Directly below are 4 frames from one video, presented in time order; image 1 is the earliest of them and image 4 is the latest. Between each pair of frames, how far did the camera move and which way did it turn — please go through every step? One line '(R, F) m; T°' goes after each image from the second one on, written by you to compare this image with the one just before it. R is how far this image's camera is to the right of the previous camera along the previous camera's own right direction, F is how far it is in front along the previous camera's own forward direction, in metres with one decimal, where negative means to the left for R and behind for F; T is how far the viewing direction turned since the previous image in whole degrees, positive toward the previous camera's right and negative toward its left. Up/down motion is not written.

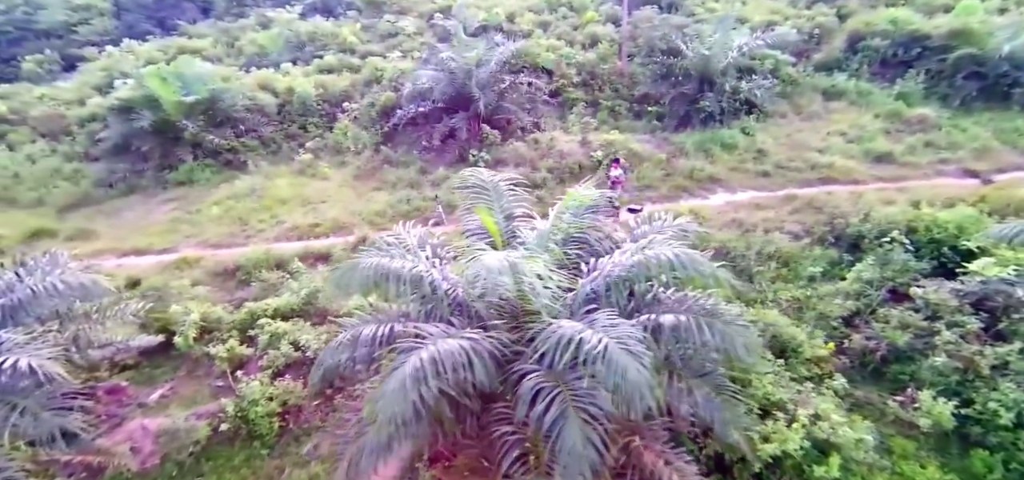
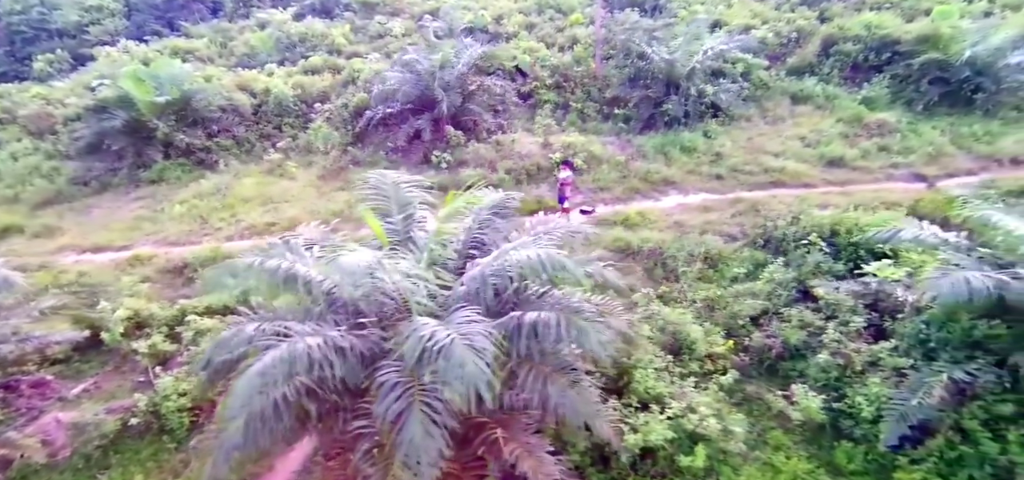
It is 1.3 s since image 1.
(+0.6, -0.1) m; 0°
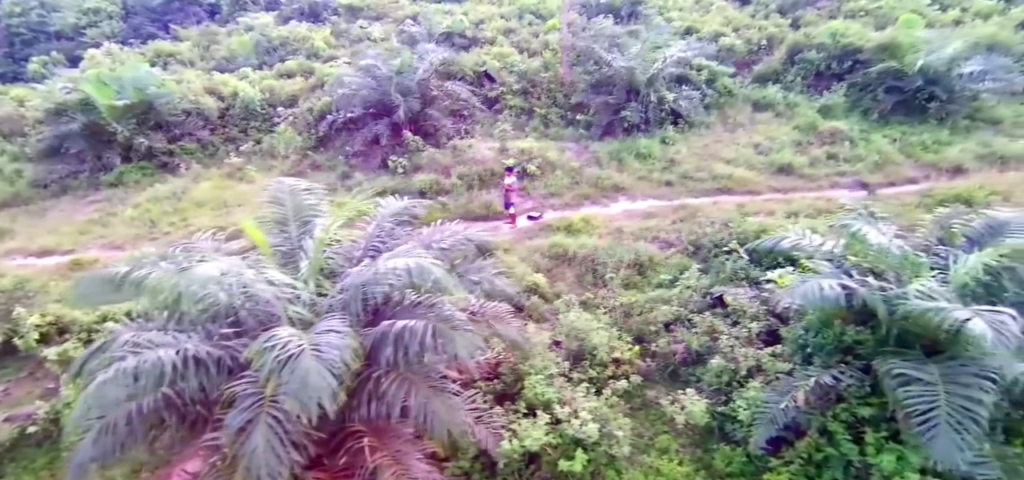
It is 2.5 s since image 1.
(+0.6, -0.1) m; +1°
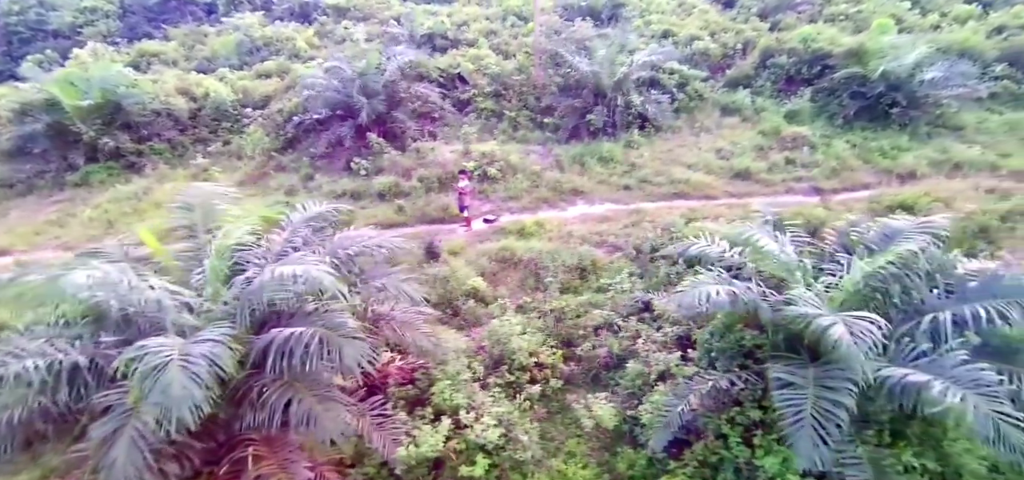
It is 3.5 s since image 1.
(+0.5, 0.0) m; +1°
